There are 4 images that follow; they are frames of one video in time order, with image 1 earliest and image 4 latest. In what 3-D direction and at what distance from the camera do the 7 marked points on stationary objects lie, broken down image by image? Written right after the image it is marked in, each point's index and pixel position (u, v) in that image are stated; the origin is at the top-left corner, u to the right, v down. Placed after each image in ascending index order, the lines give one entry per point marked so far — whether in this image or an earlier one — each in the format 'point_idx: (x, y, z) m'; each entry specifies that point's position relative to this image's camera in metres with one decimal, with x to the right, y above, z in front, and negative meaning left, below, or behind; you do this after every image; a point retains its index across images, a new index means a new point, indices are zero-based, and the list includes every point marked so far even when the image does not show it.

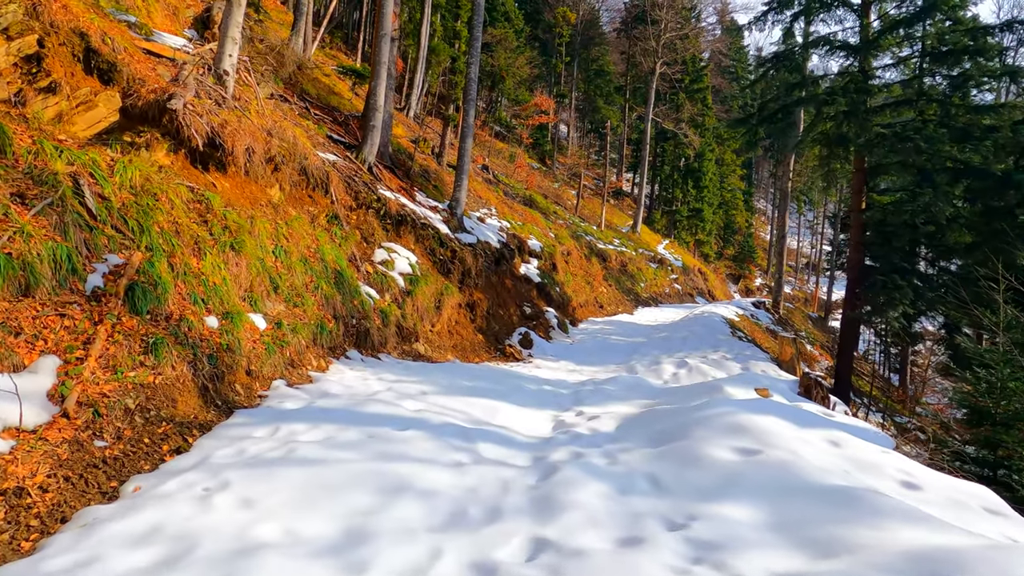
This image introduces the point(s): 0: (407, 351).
0: (-1.0, -0.6, +6.2) m
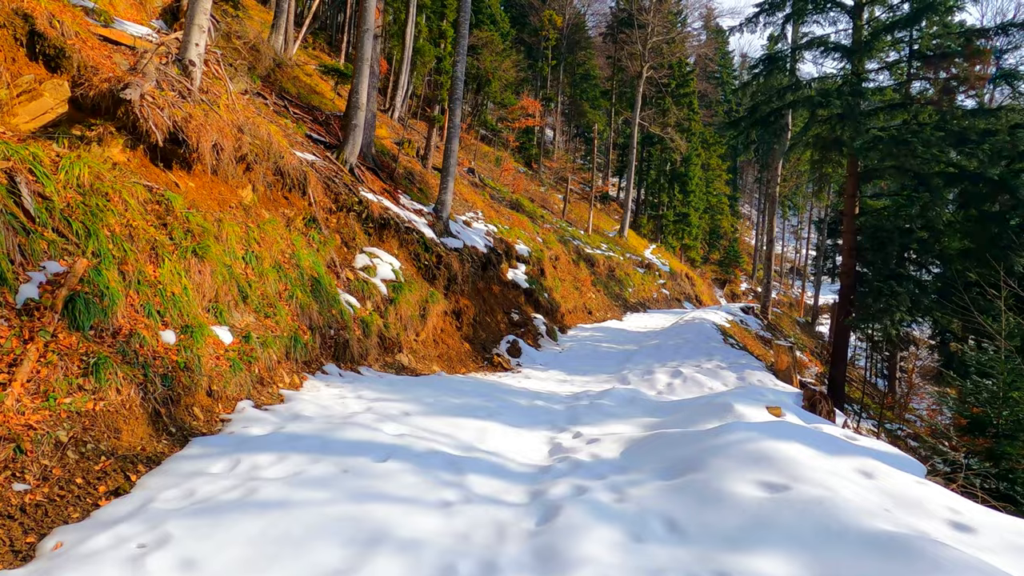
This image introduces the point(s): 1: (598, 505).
0: (-1.1, -0.7, +5.8) m
1: (+0.3, -0.8, +2.5) m
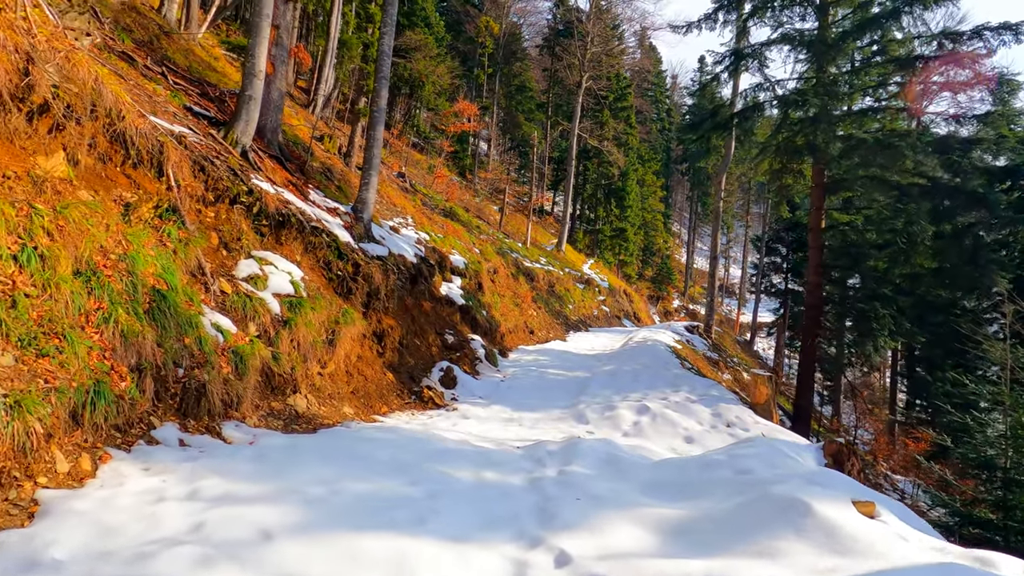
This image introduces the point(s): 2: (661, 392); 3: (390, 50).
0: (-1.5, -0.8, +4.2) m
1: (+0.3, -0.9, +1.0) m
2: (+1.8, -1.3, +8.0) m
3: (-1.7, +3.2, +8.9) m
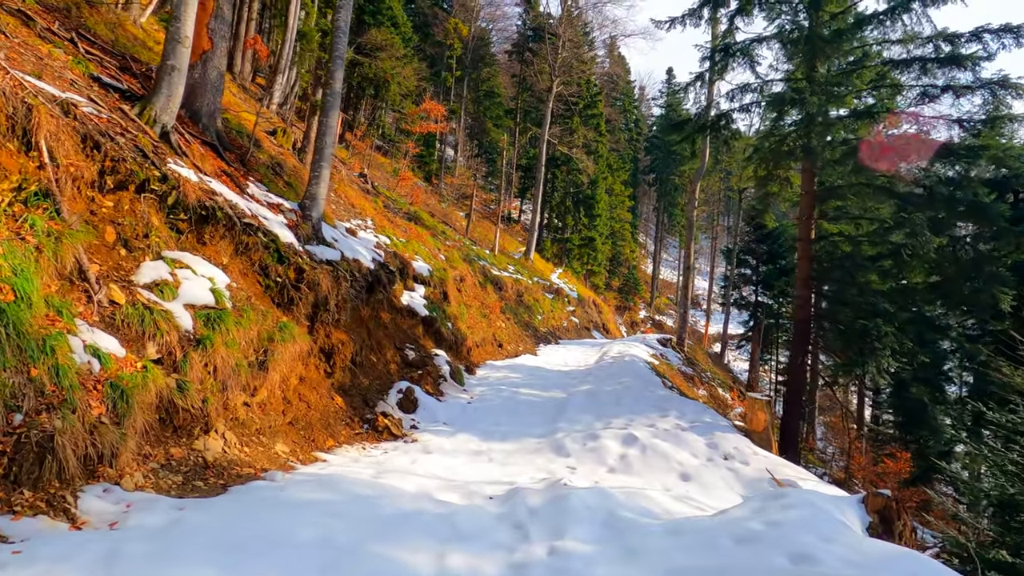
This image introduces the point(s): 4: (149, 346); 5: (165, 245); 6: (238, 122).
0: (-1.6, -0.8, +3.1) m
1: (+0.3, -0.9, +0.1) m
2: (+1.5, -1.4, +7.2) m
3: (-2.0, +3.1, +7.9) m
4: (-1.9, -0.3, +3.4) m
5: (-2.3, +0.3, +4.2) m
6: (-3.7, +2.3, +9.0) m
